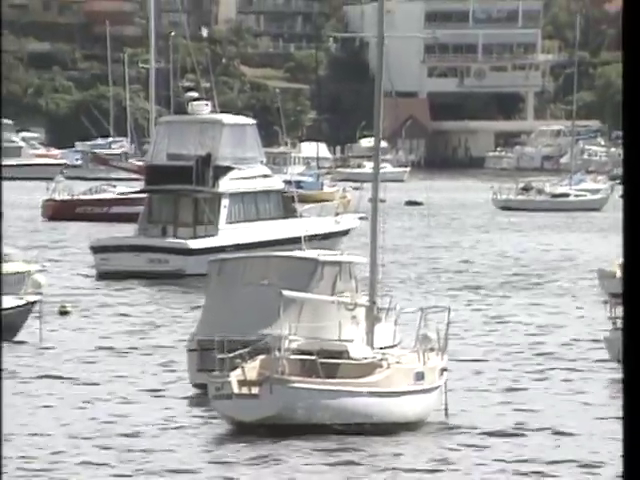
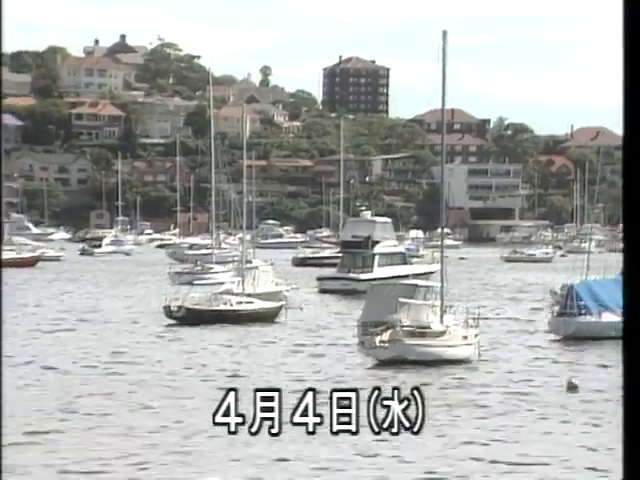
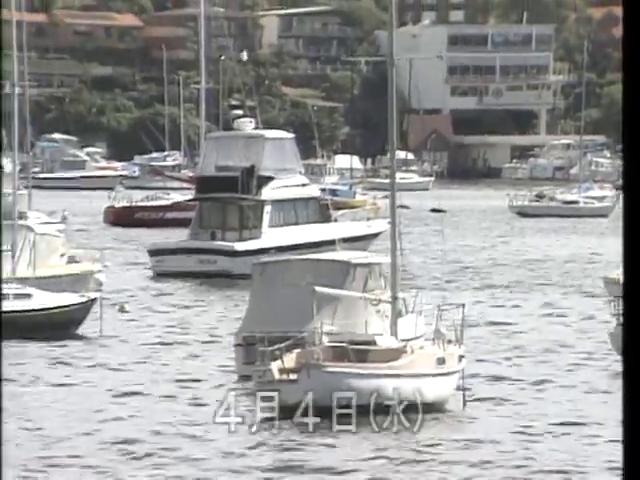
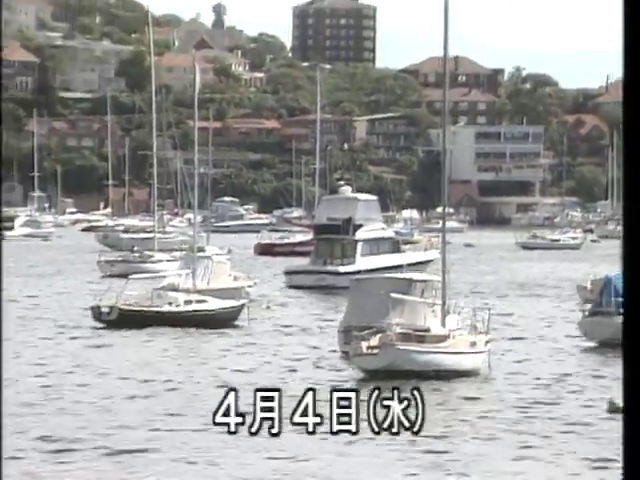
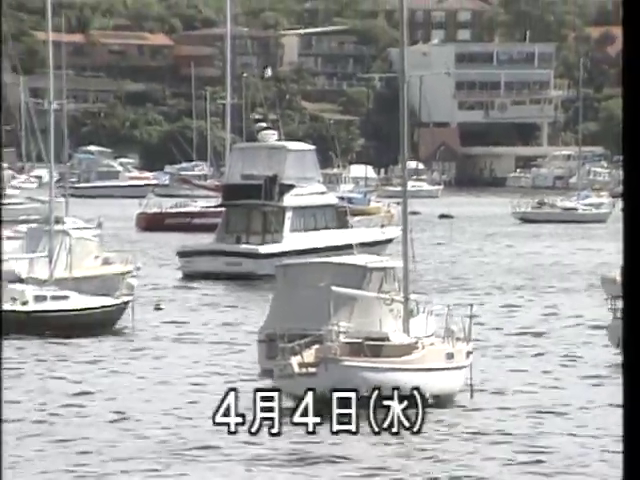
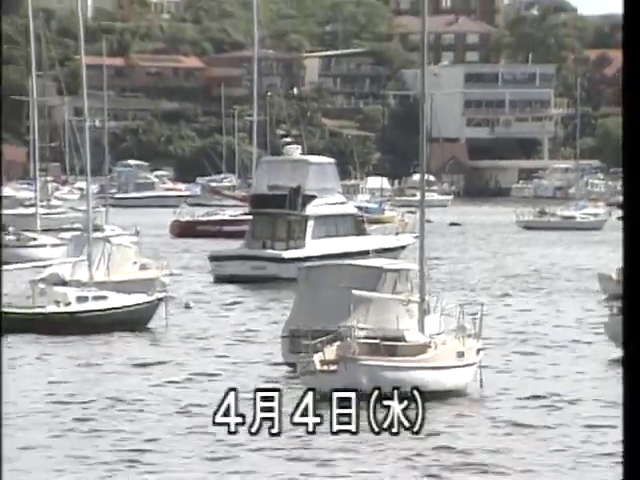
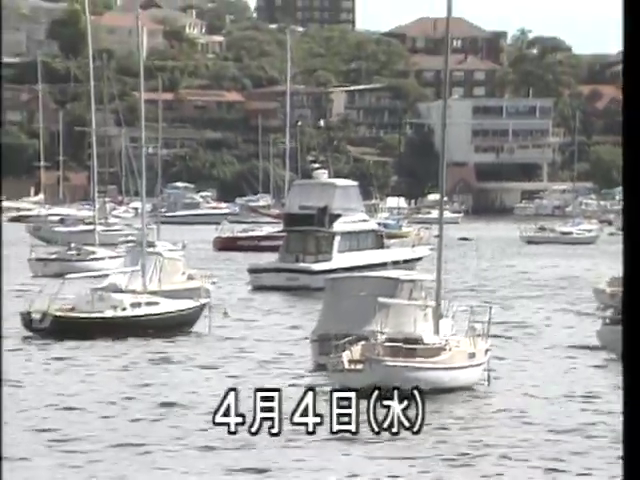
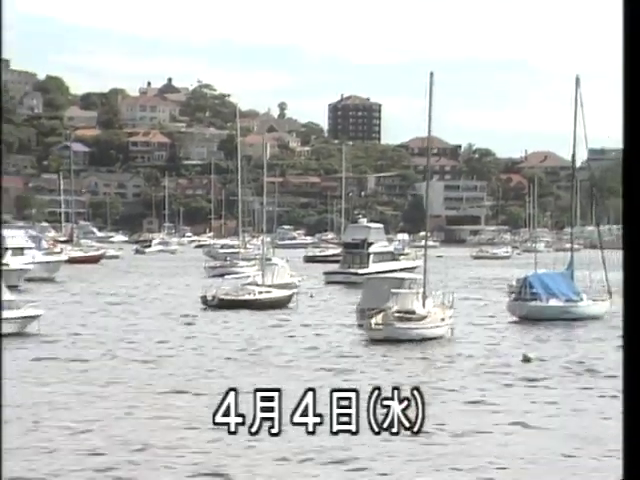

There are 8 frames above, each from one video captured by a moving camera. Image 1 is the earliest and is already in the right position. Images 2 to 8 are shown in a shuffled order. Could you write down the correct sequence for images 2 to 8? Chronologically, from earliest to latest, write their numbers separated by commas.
3, 5, 6, 7, 4, 2, 8
